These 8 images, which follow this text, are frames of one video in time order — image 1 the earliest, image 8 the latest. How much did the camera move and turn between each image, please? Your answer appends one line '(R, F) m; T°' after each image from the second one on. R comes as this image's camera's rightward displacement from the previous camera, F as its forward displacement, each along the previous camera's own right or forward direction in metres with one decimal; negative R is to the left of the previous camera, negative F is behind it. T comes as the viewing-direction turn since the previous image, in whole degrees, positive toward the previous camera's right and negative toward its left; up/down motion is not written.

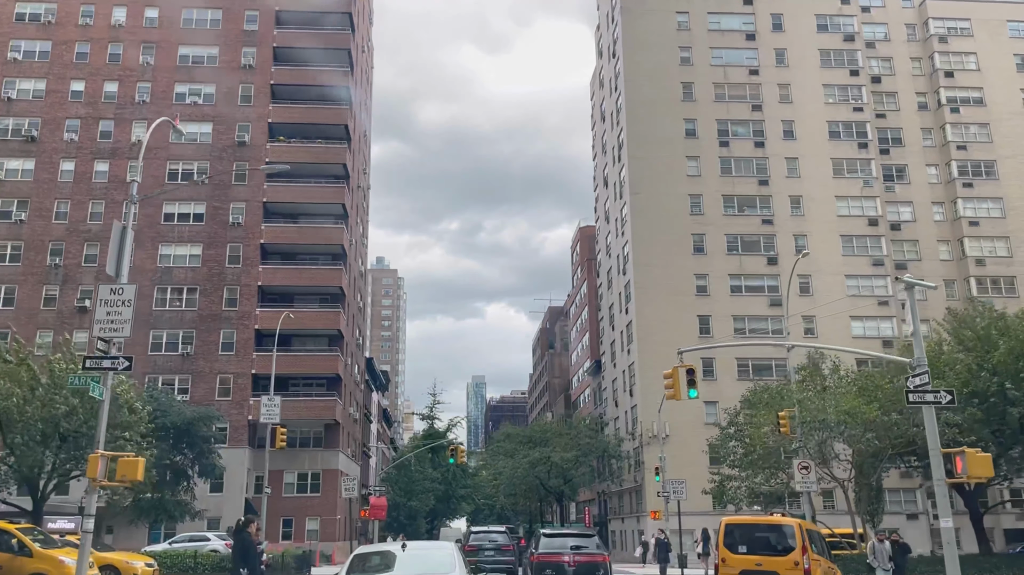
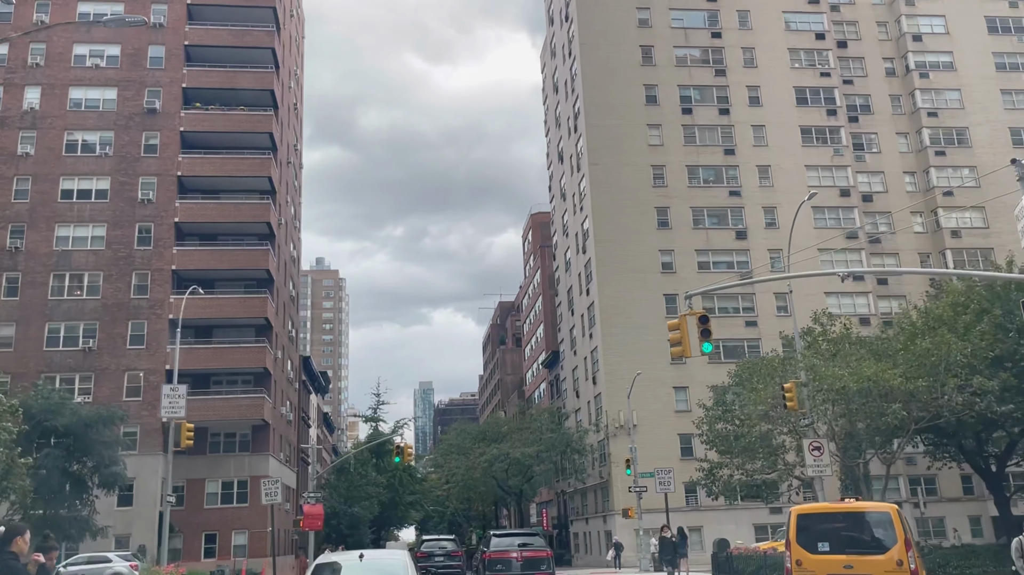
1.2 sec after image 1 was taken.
(-0.3, +5.4) m; +4°
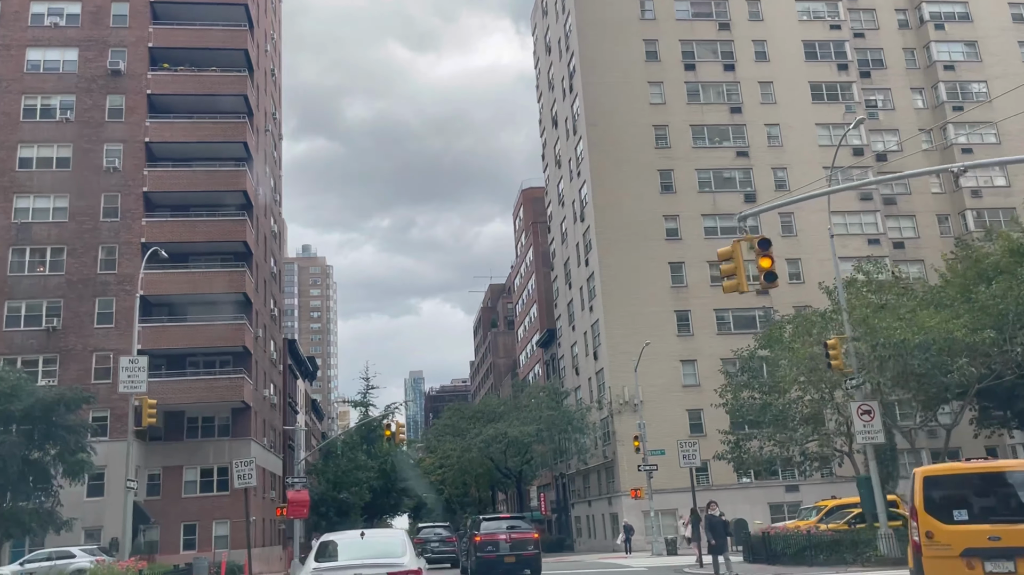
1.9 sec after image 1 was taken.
(-0.4, +3.3) m; +1°
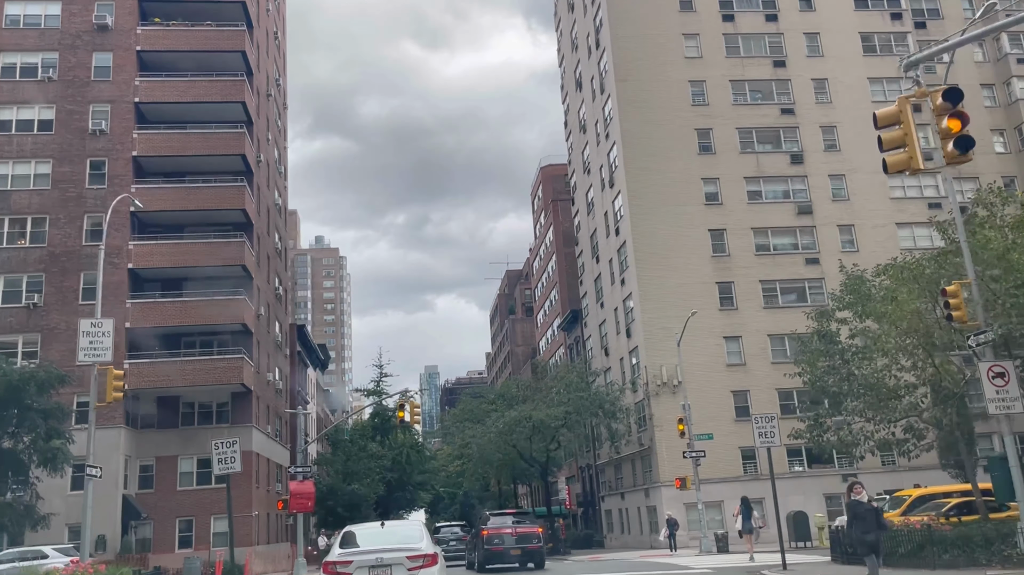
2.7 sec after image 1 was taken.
(-0.6, +4.4) m; -1°
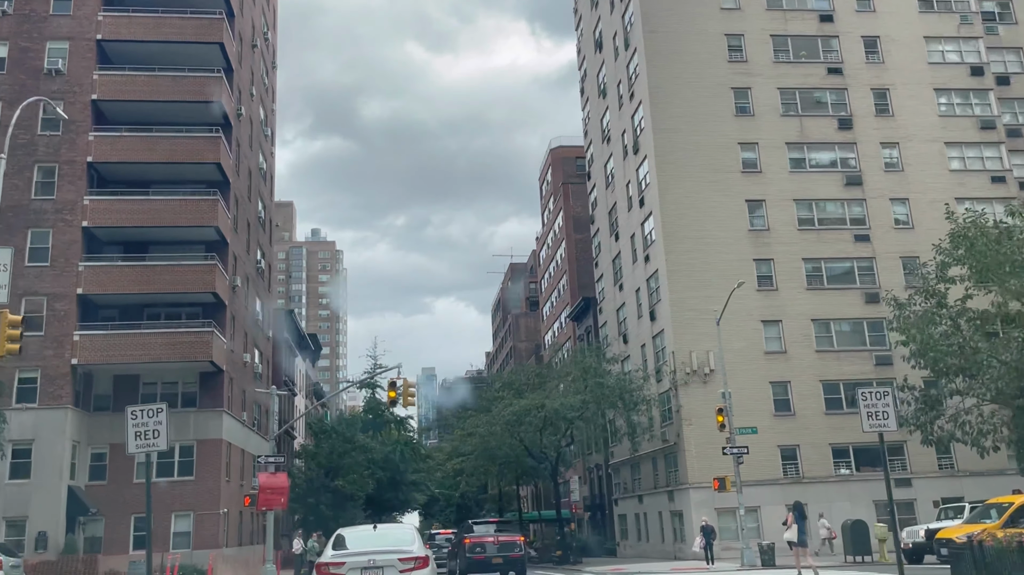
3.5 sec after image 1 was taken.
(-0.5, +5.3) m; 0°
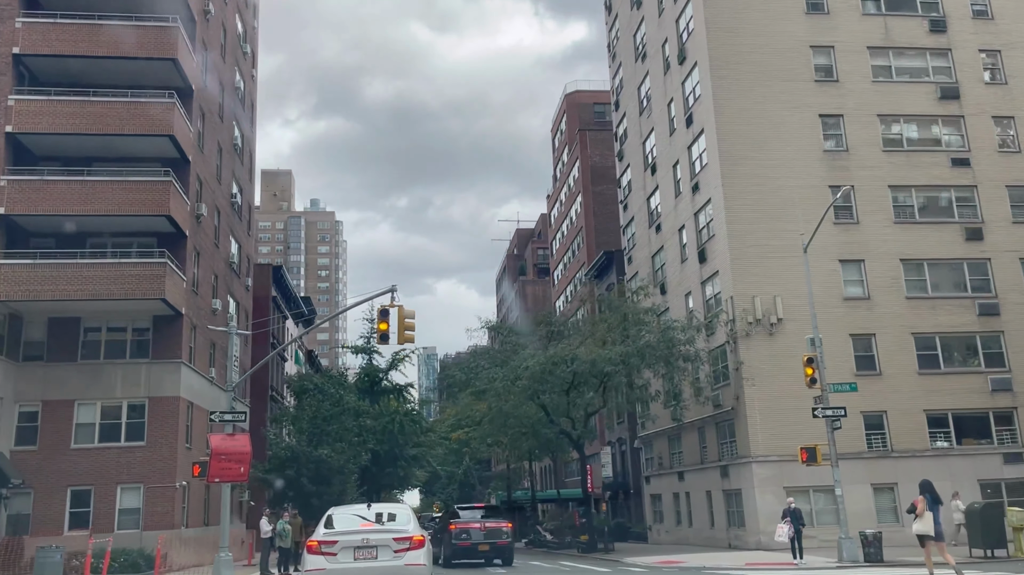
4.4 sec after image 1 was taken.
(-0.8, +6.9) m; 0°
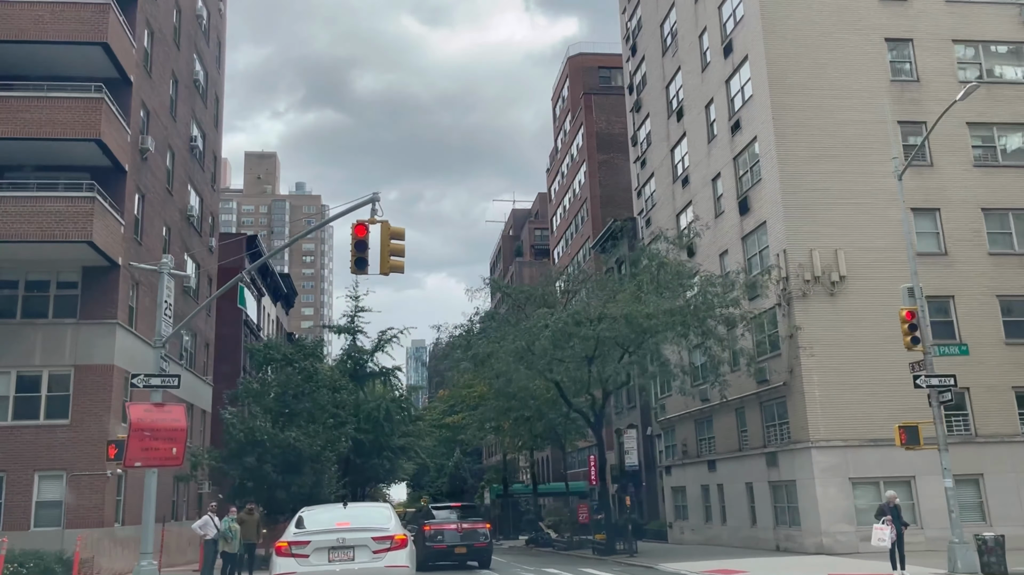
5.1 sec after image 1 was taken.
(-0.6, +5.3) m; +1°
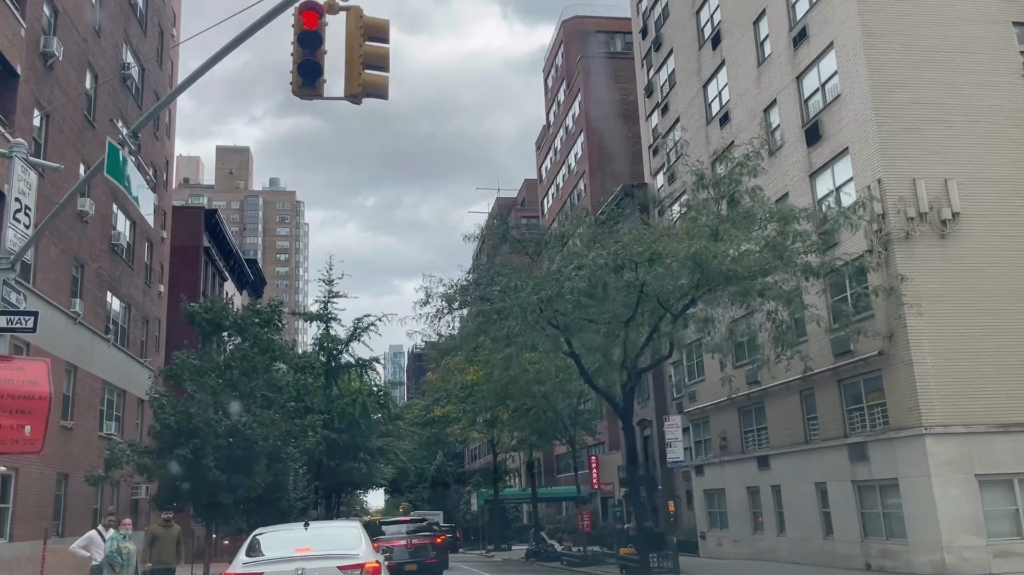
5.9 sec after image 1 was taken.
(-0.9, +6.1) m; +2°
